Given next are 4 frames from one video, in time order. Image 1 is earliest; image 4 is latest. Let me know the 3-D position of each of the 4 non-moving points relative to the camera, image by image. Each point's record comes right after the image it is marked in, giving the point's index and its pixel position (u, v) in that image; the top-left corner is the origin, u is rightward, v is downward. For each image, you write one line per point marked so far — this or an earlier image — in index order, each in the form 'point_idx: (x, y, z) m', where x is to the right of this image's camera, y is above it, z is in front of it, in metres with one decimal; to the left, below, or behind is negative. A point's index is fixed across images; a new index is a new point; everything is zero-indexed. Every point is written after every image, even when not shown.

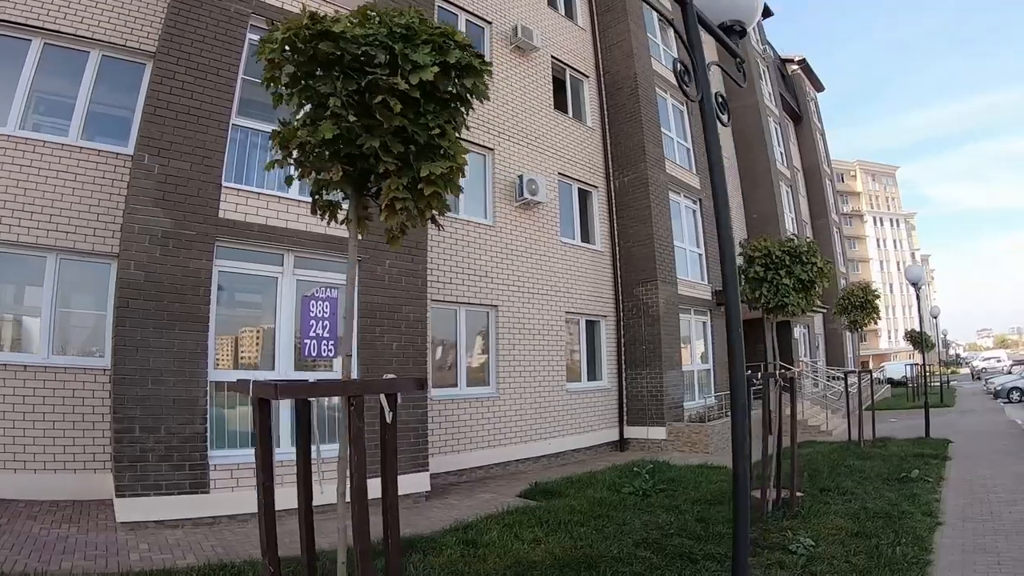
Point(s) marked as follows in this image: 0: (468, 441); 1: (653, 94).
0: (-0.6, -2.1, +8.4) m
1: (+2.8, +3.8, +12.2) m
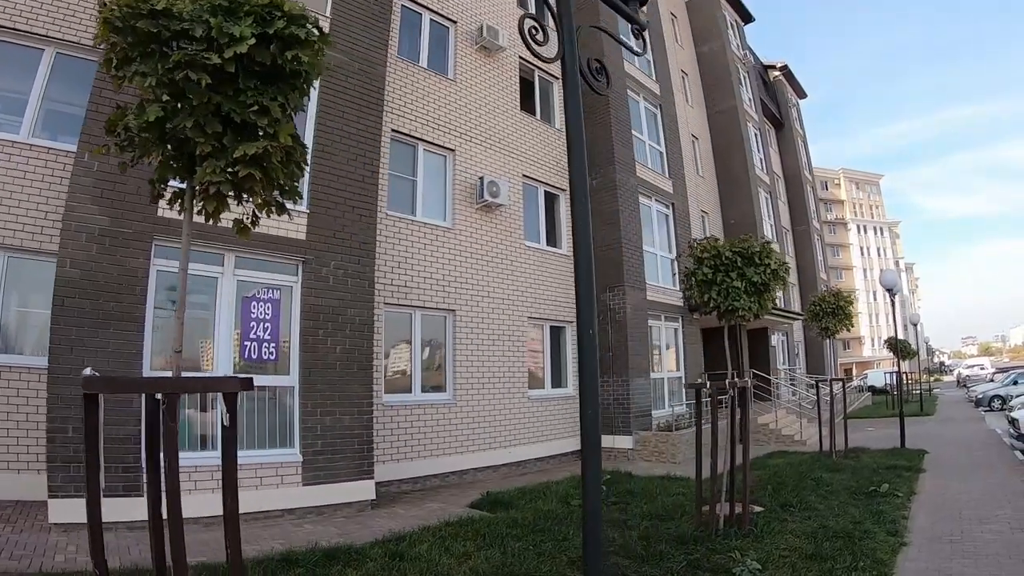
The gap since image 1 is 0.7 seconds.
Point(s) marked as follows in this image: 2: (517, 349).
0: (-1.2, -2.1, +8.1) m
1: (+2.2, +3.7, +12.0) m
2: (+0.1, -0.9, +9.6) m
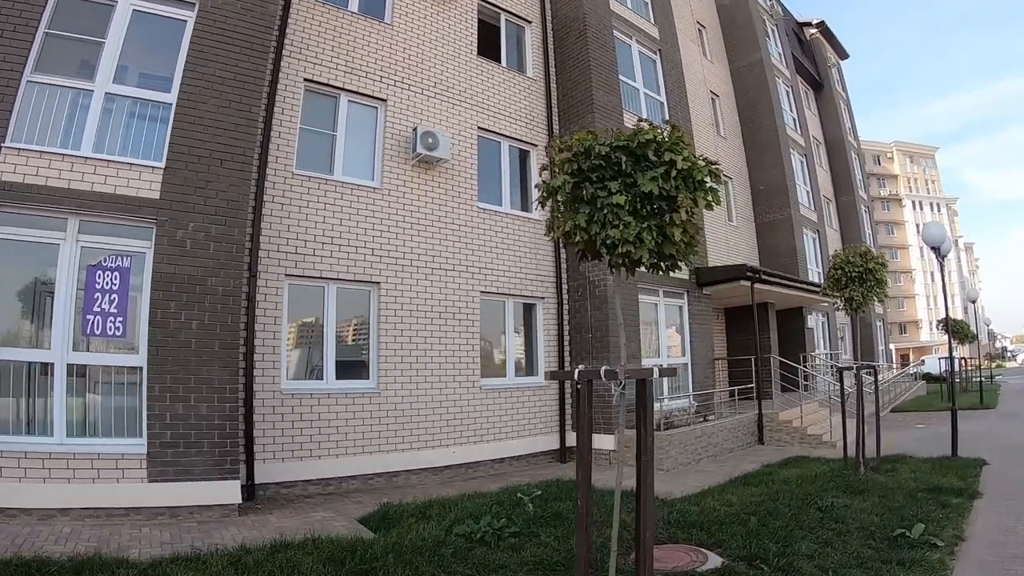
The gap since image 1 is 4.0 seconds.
0: (-1.9, -1.8, +6.7) m
1: (+1.6, +4.2, +10.2) m
2: (-0.5, -0.6, +8.0) m
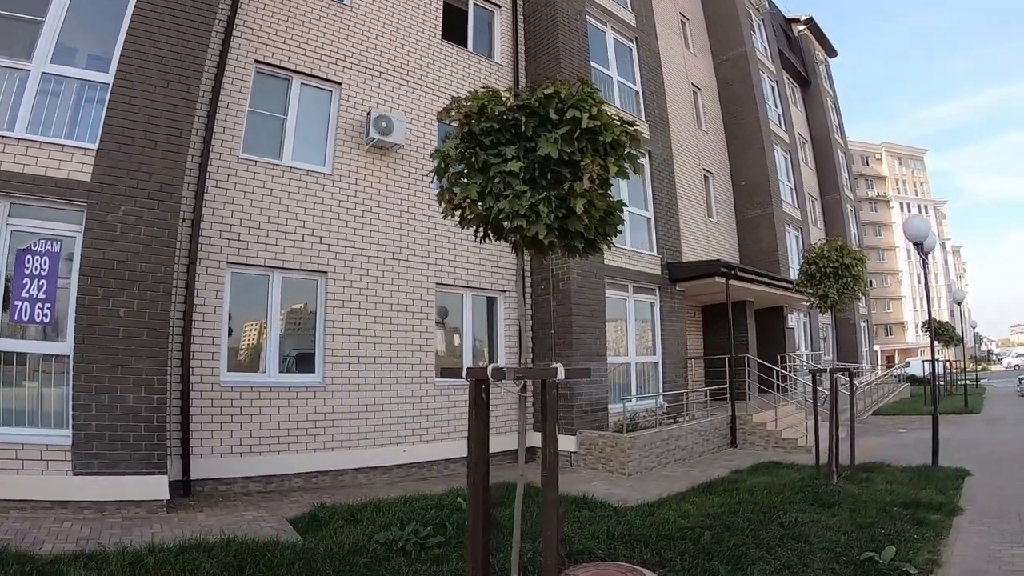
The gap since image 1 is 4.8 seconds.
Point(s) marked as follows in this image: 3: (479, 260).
0: (-2.4, -1.7, +6.3) m
1: (+1.1, +4.2, +9.8) m
2: (-1.1, -0.5, +7.6) m
3: (-0.4, +0.3, +8.3) m
